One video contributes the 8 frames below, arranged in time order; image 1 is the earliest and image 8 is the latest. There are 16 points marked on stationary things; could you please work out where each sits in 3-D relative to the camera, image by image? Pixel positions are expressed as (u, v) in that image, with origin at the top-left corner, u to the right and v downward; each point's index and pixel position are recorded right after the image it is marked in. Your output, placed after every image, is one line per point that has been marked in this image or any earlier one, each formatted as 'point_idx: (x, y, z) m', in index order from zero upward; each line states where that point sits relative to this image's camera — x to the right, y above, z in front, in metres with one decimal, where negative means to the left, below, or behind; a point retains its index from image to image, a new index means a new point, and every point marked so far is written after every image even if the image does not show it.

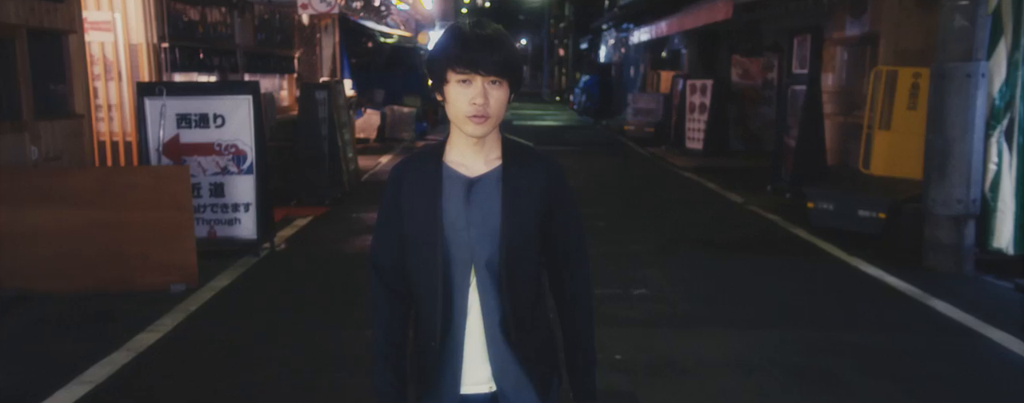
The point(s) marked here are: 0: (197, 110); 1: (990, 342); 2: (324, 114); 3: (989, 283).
0: (-2.9, +0.9, +7.8) m
1: (+3.1, -0.9, +5.4) m
2: (-2.4, +1.1, +10.7) m
3: (+4.0, -0.7, +6.9) m
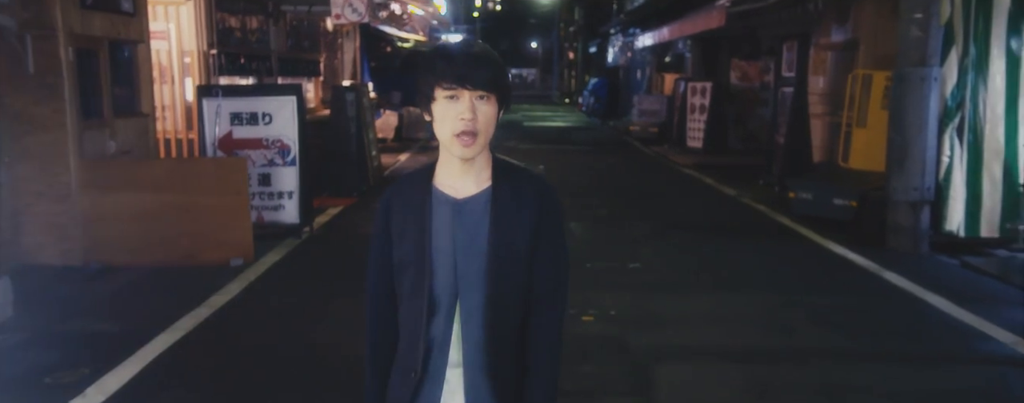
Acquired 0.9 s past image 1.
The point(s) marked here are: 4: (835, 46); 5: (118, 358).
0: (-2.8, +1.0, +8.9) m
1: (+3.2, -0.8, +6.4) m
2: (-2.3, +1.2, +11.8) m
3: (+4.1, -0.6, +7.9) m
4: (+5.1, +2.4, +13.0) m
5: (-2.4, -0.9, +5.0) m
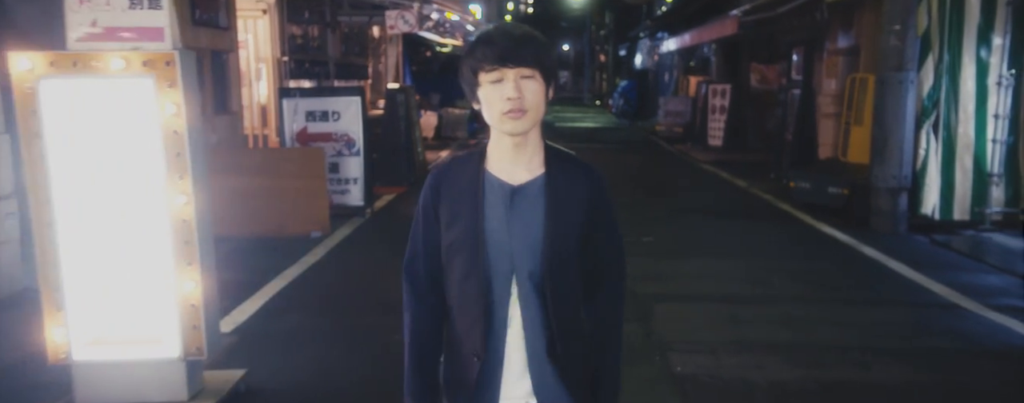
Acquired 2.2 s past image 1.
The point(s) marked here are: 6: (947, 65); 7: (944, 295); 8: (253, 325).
0: (-2.4, +1.2, +10.5) m
1: (+3.5, -0.6, +7.8) m
2: (-1.7, +1.4, +13.4) m
3: (+4.4, -0.4, +9.2) m
4: (+5.6, +2.6, +14.3) m
5: (-2.1, -0.7, +6.6) m
6: (+4.9, +1.5, +9.3) m
7: (+3.6, -0.8, +6.8) m
8: (-1.8, -0.9, +5.8) m
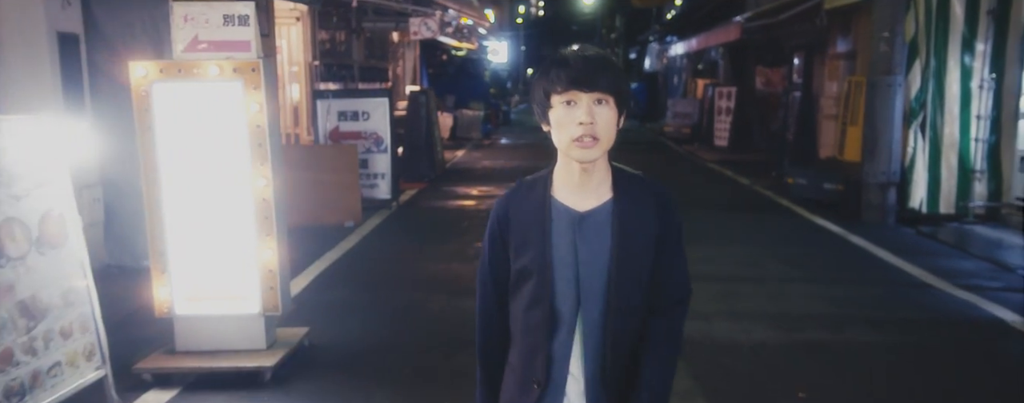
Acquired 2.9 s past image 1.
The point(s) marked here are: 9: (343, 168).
0: (-2.2, +1.3, +11.3) m
1: (+3.7, -0.6, +8.5) m
2: (-1.5, +1.5, +14.2) m
3: (+4.6, -0.3, +10.0) m
4: (+5.9, +2.6, +15.0) m
5: (-1.9, -0.6, +7.4) m
6: (+5.1, +1.6, +10.0) m
7: (+3.7, -0.7, +7.6) m
8: (-1.6, -0.8, +6.6) m
9: (-2.0, +0.4, +10.0) m
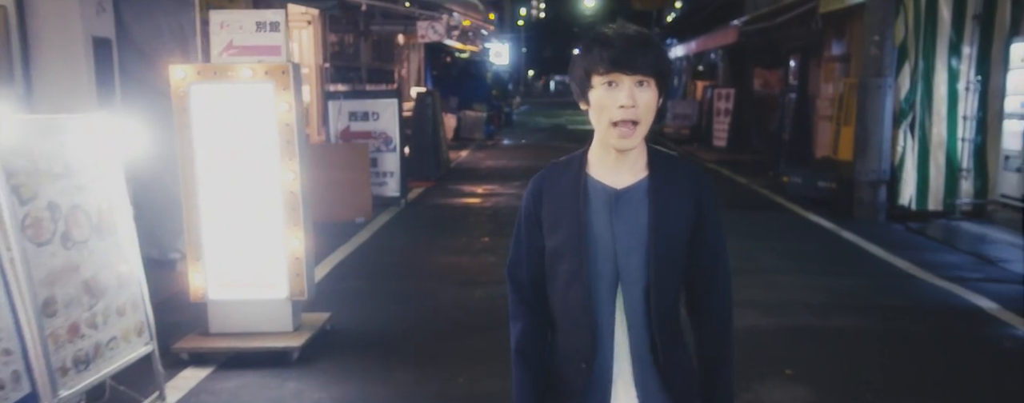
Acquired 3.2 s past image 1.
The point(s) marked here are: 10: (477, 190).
0: (-2.1, +1.3, +11.7) m
1: (+3.8, -0.5, +8.9) m
2: (-1.4, +1.5, +14.6) m
3: (+4.7, -0.3, +10.4) m
4: (+6.0, +2.7, +15.5) m
5: (-1.9, -0.6, +7.8) m
6: (+5.1, +1.6, +10.4) m
7: (+3.8, -0.6, +8.0) m
8: (-1.6, -0.7, +7.0) m
9: (-1.9, +0.4, +10.4) m
10: (-0.6, +0.2, +13.9) m
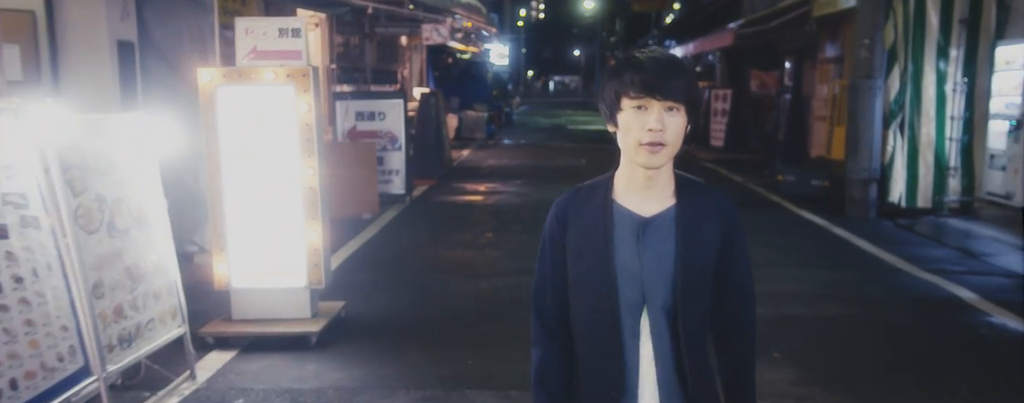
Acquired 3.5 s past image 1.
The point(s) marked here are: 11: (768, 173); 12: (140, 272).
0: (-2.1, +1.3, +12.1) m
1: (+3.8, -0.5, +9.3) m
2: (-1.4, +1.6, +15.0) m
3: (+4.7, -0.3, +10.7) m
4: (+6.0, +2.7, +15.8) m
5: (-1.8, -0.6, +8.1) m
6: (+5.2, +1.7, +10.8) m
7: (+3.8, -0.6, +8.4) m
8: (-1.5, -0.7, +7.4) m
9: (-1.9, +0.5, +10.7) m
10: (-0.6, +0.2, +14.3) m
11: (+4.9, +0.5, +16.1) m
12: (-2.0, -0.4, +4.5) m
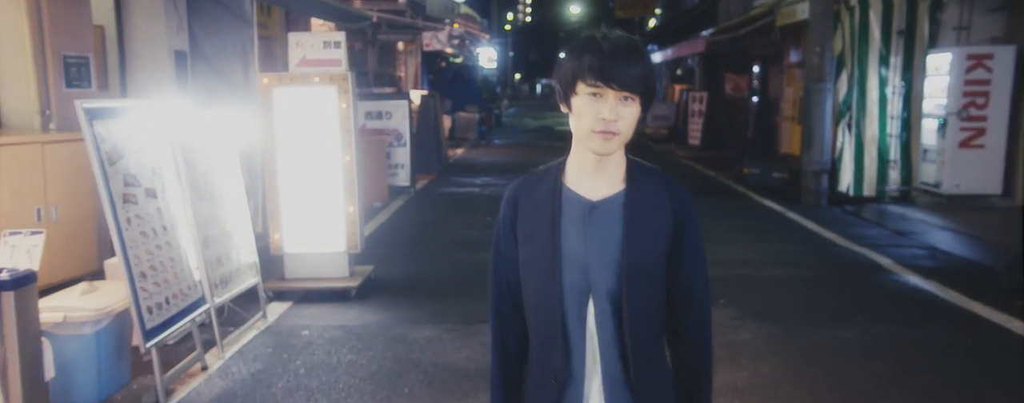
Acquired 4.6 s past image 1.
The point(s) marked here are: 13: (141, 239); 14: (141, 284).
0: (-2.2, +1.5, +13.4) m
1: (+3.8, -0.3, +10.8) m
2: (-1.5, +1.7, +16.4) m
3: (+4.7, -0.1, +12.2) m
4: (+5.8, +2.8, +17.3) m
5: (-1.9, -0.4, +9.5) m
6: (+5.1, +1.8, +12.3) m
7: (+3.8, -0.4, +9.8) m
8: (-1.5, -0.5, +8.8) m
9: (-2.0, +0.6, +12.1) m
10: (-0.7, +0.4, +15.7) m
11: (+4.8, +0.7, +17.6) m
12: (-2.0, -0.2, +5.9) m
13: (-2.1, -0.2, +4.7) m
14: (-2.0, -0.4, +4.5) m
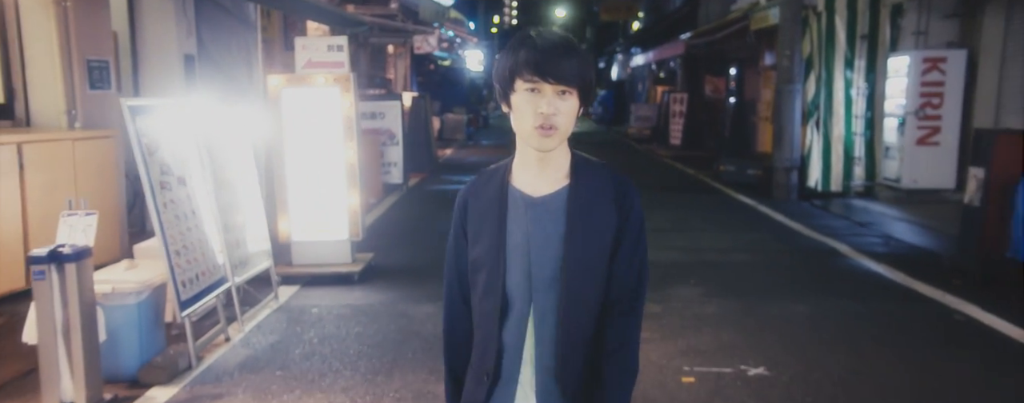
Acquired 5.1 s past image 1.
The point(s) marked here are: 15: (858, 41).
0: (-2.4, +1.5, +14.1) m
1: (+3.6, -0.2, +11.5) m
2: (-1.8, +1.8, +17.0) m
3: (+4.5, 0.0, +13.0) m
4: (+5.6, +2.9, +18.1) m
5: (-2.0, -0.3, +10.2) m
6: (+4.9, +1.9, +13.0) m
7: (+3.6, -0.4, +10.6) m
8: (-1.7, -0.4, +9.4) m
9: (-2.2, +0.7, +12.7) m
10: (-0.9, +0.4, +16.3) m
11: (+4.5, +0.8, +18.3) m
12: (-2.1, -0.1, +6.5) m
13: (-2.1, -0.1, +5.3) m
14: (-2.1, -0.4, +5.2) m
15: (+5.3, +2.5, +12.8) m
